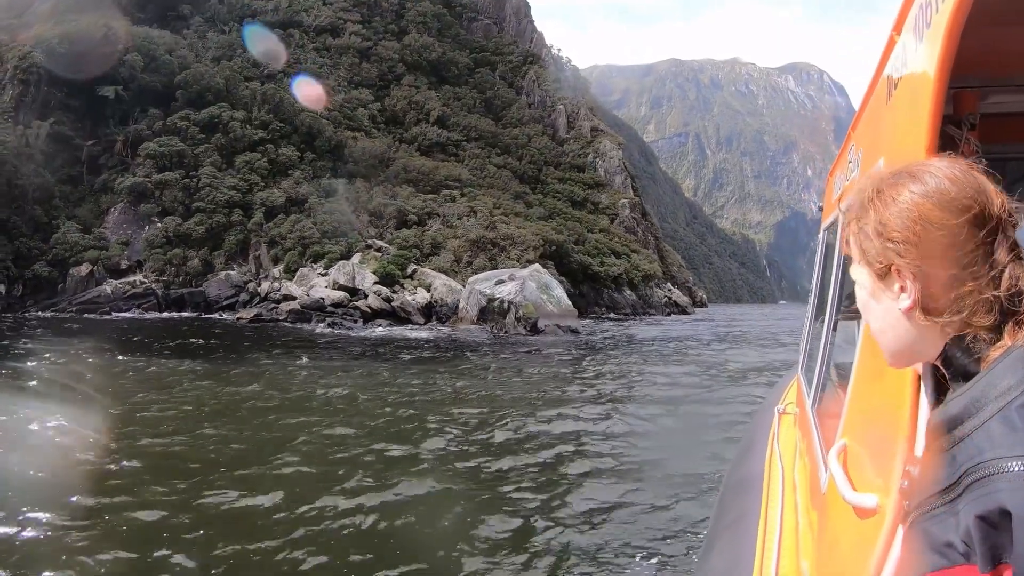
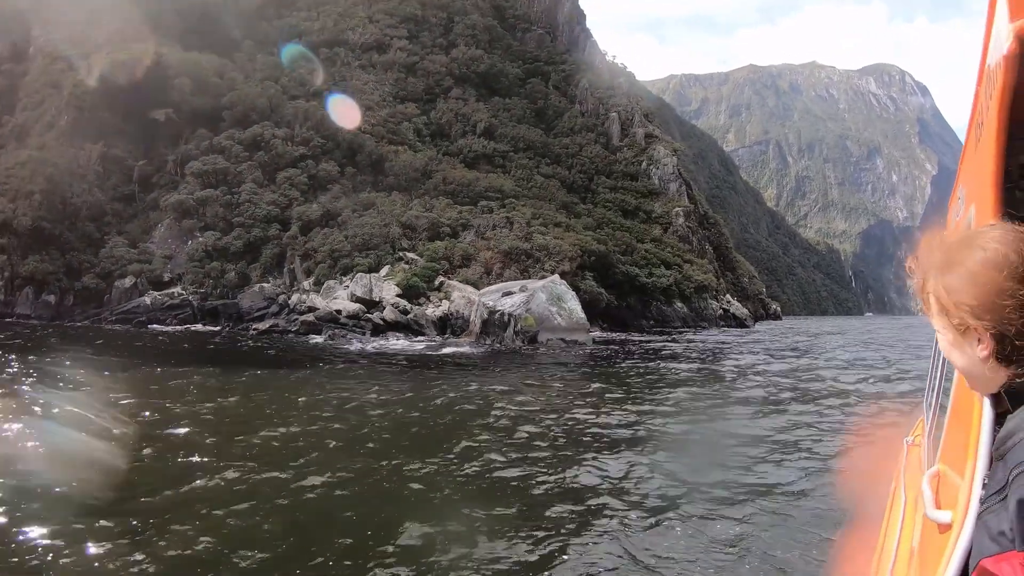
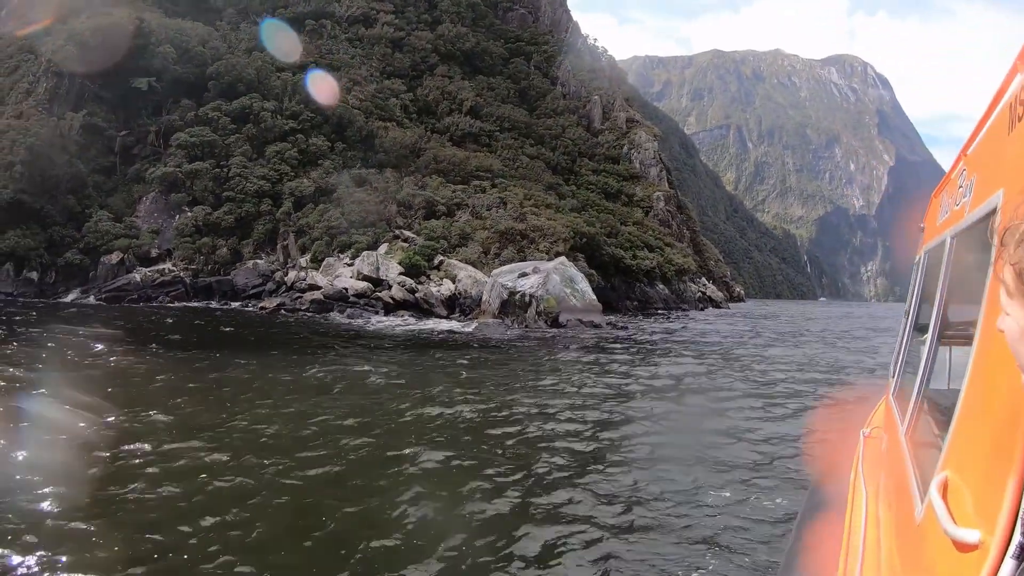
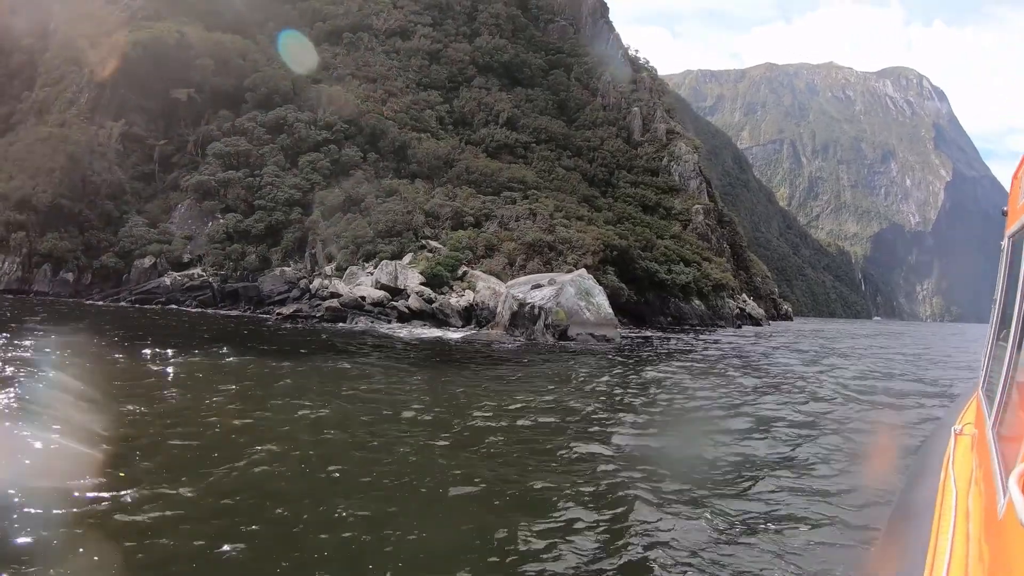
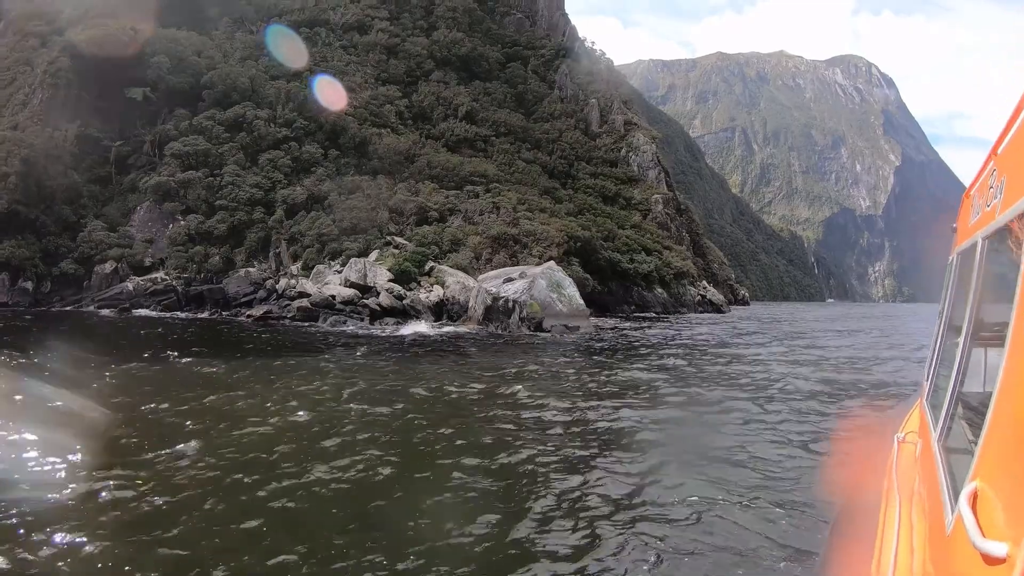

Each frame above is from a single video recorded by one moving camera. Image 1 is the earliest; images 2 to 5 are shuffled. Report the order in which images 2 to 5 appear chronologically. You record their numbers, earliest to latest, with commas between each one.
3, 5, 4, 2
